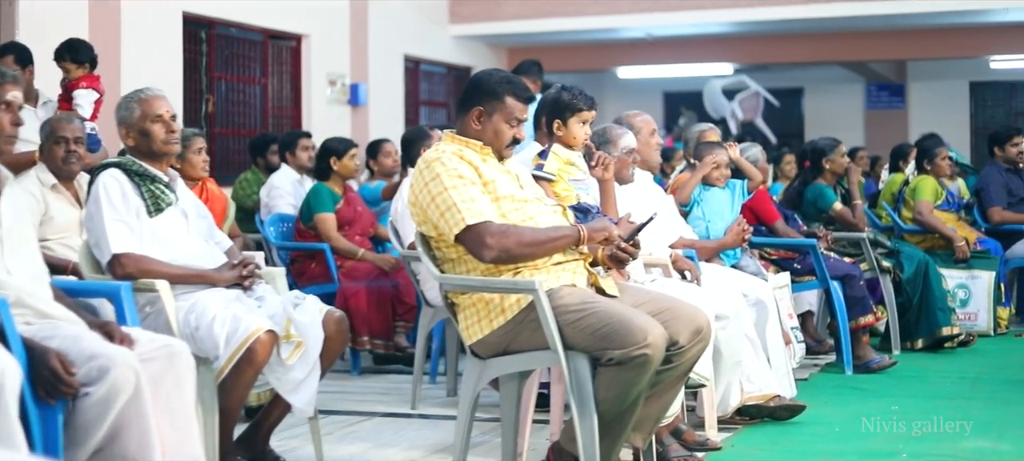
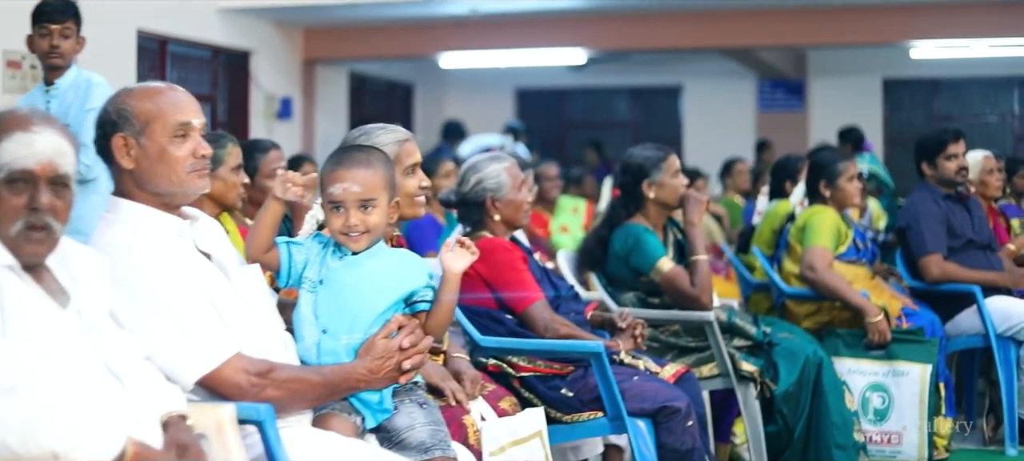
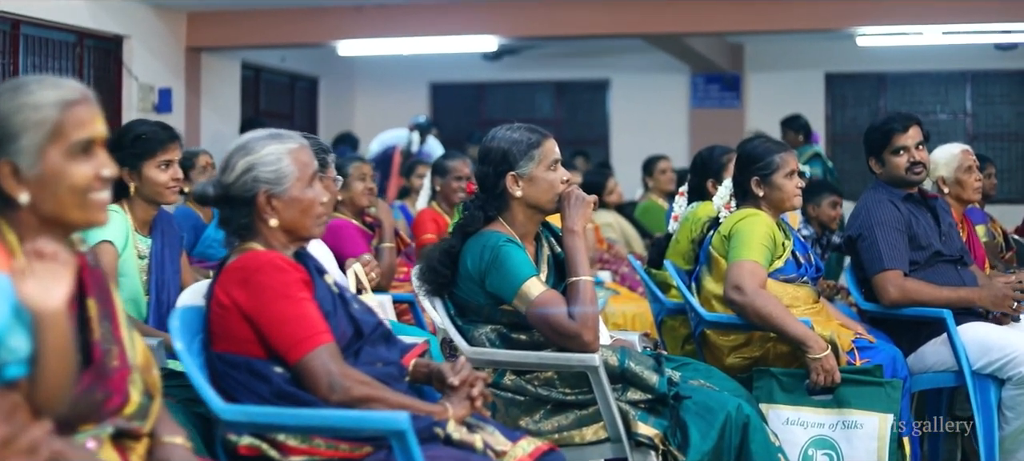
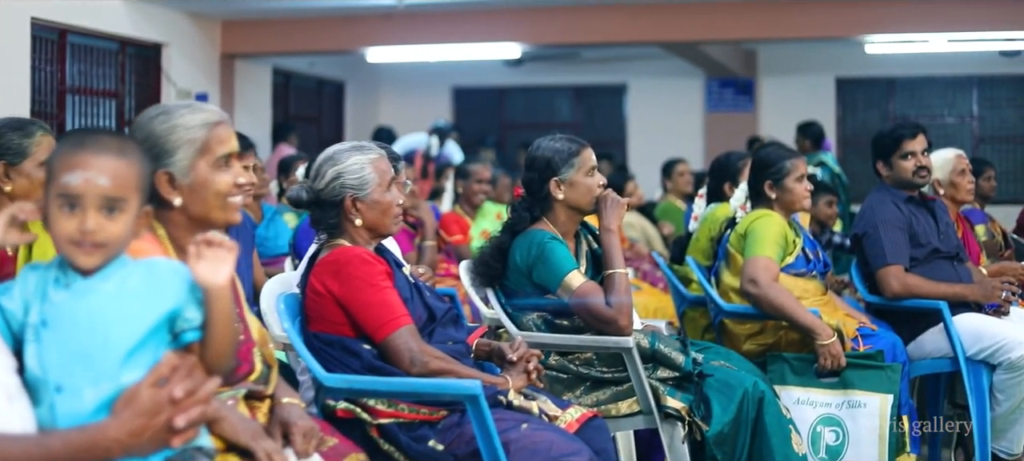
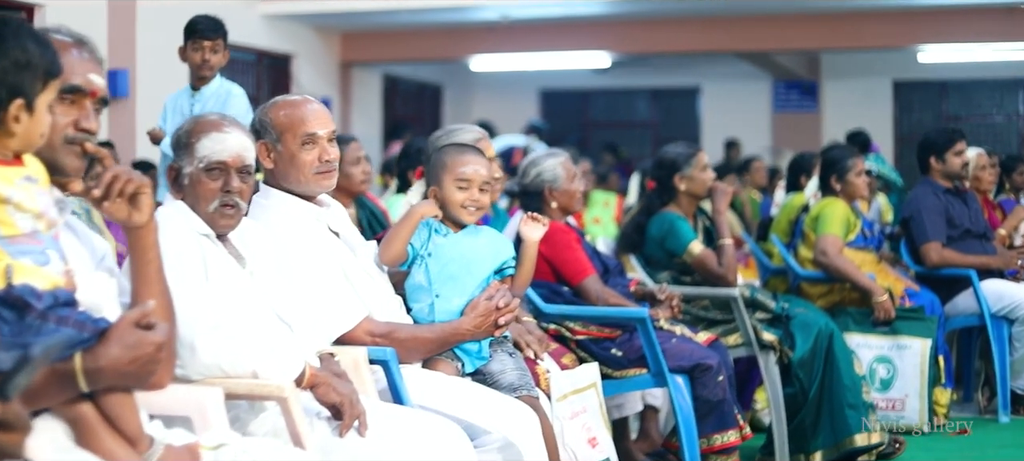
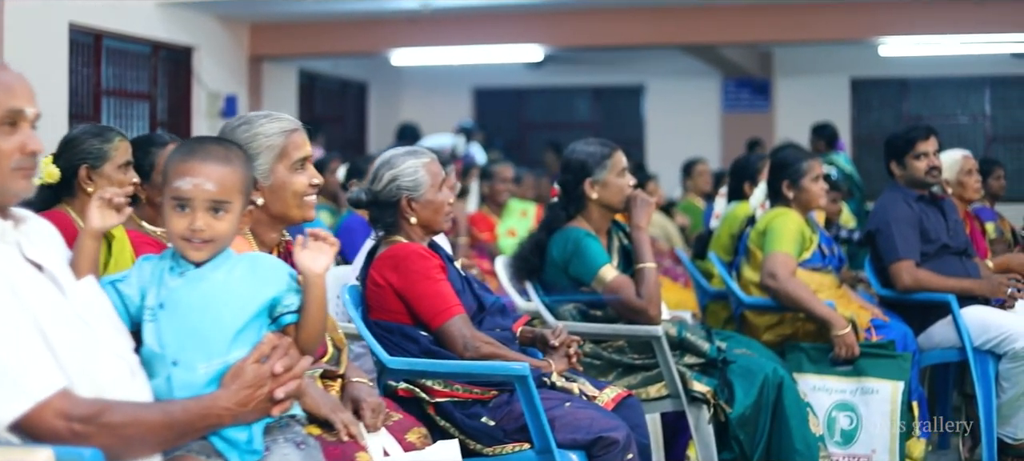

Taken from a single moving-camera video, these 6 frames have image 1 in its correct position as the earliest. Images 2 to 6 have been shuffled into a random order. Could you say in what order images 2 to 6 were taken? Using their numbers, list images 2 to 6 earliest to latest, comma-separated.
5, 2, 6, 4, 3
